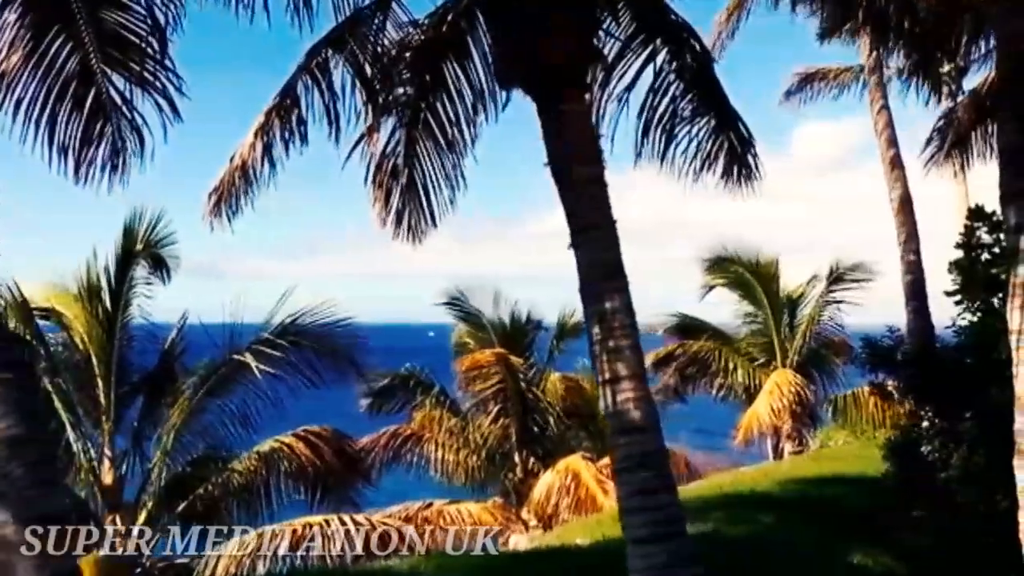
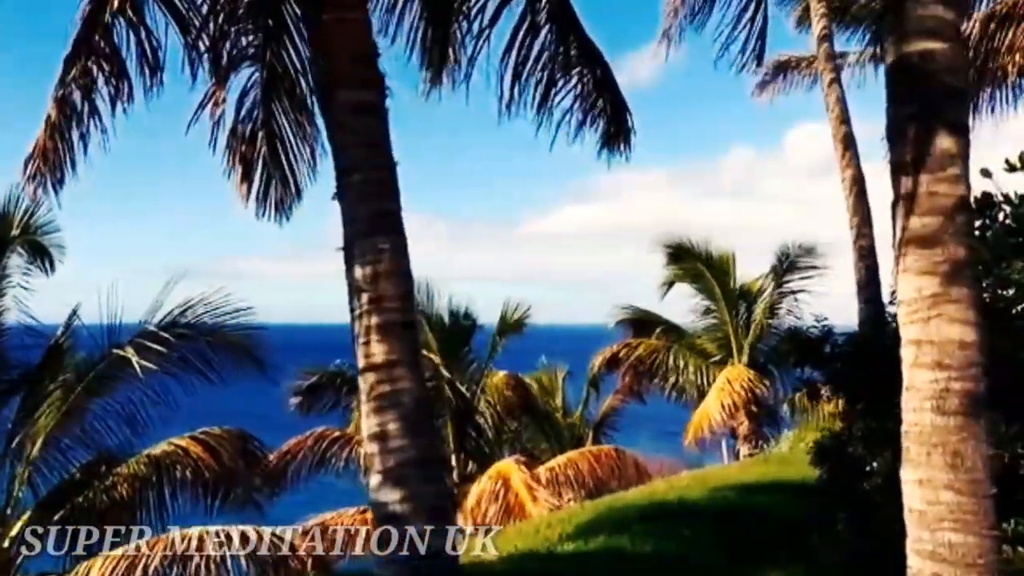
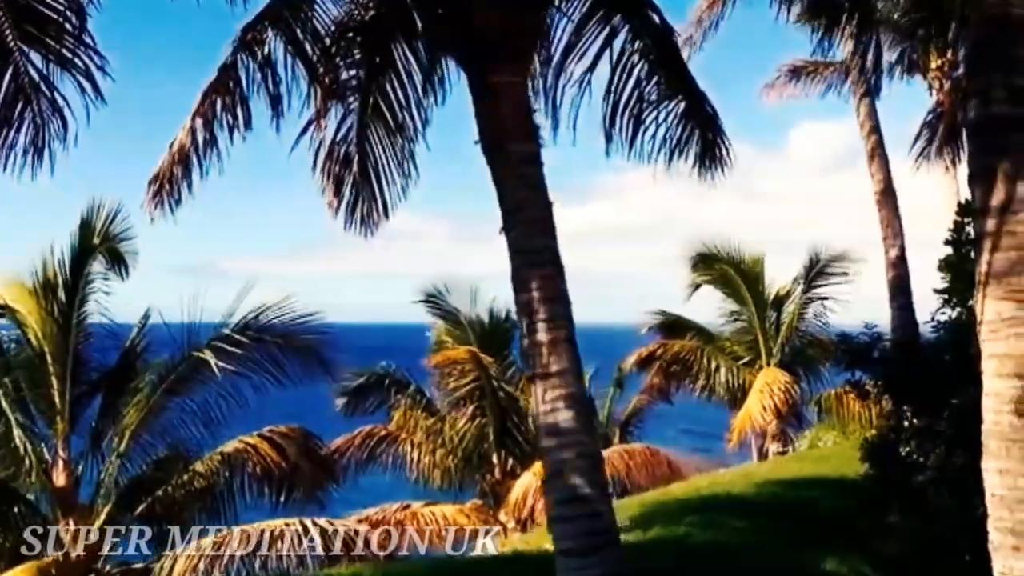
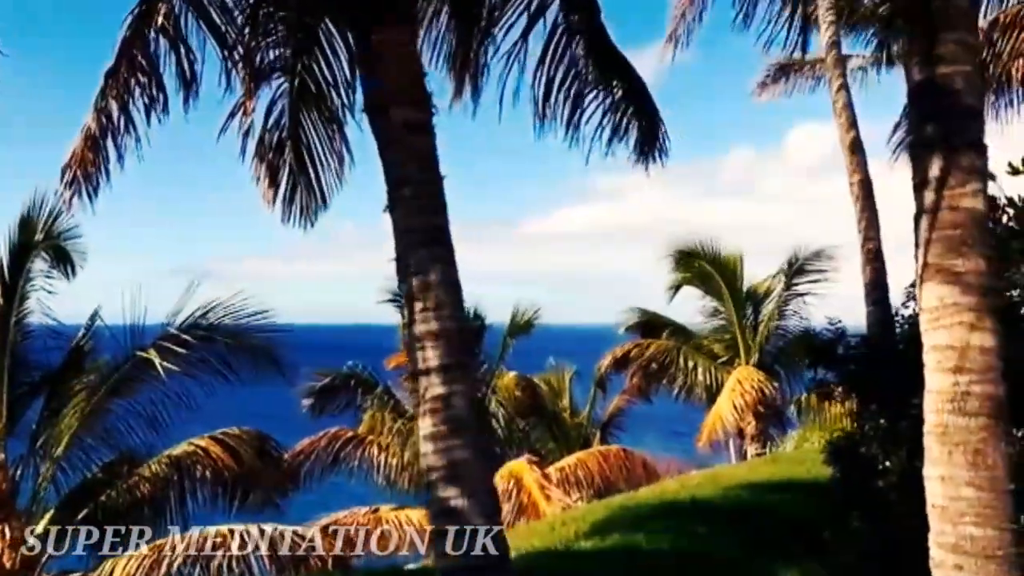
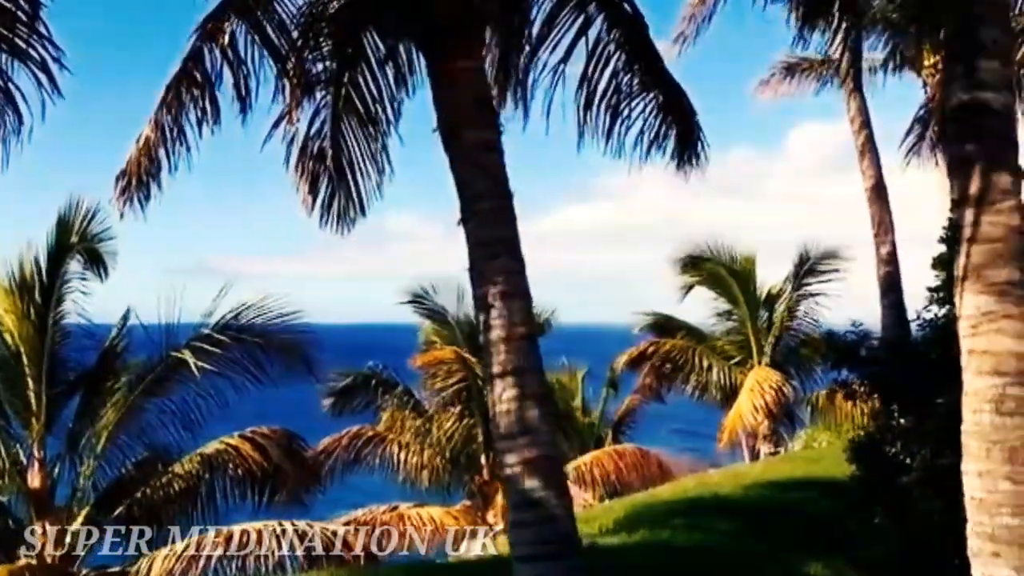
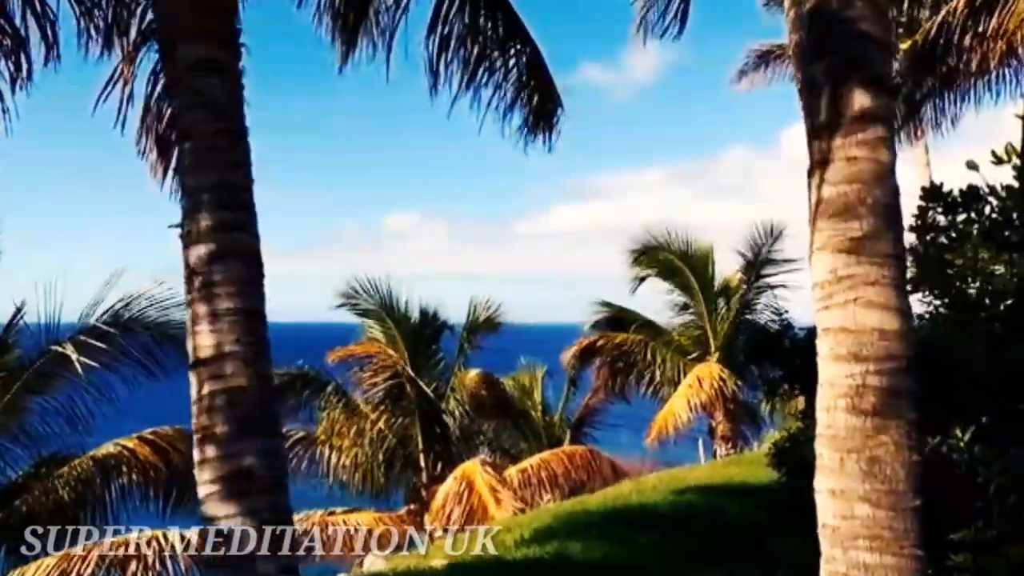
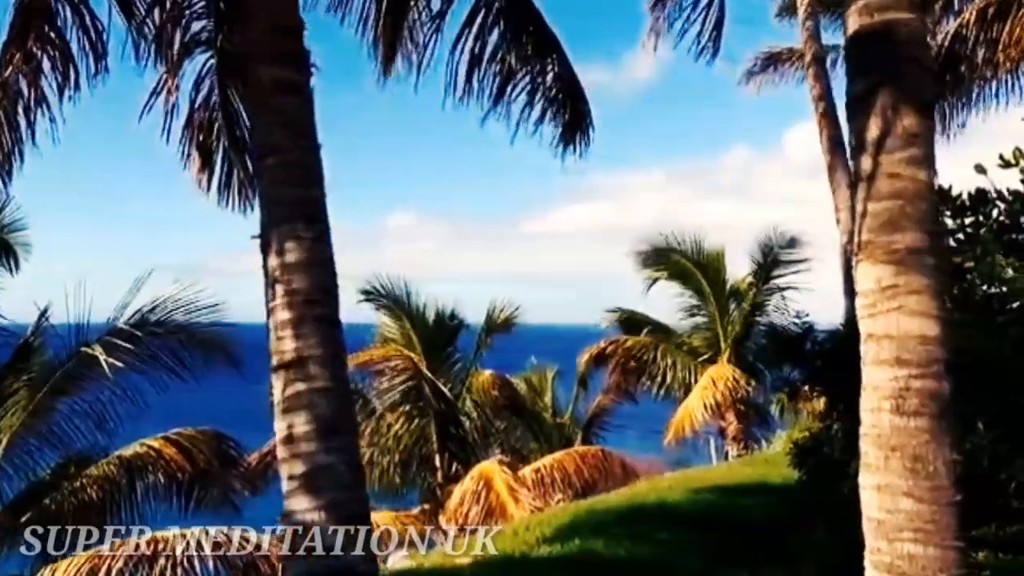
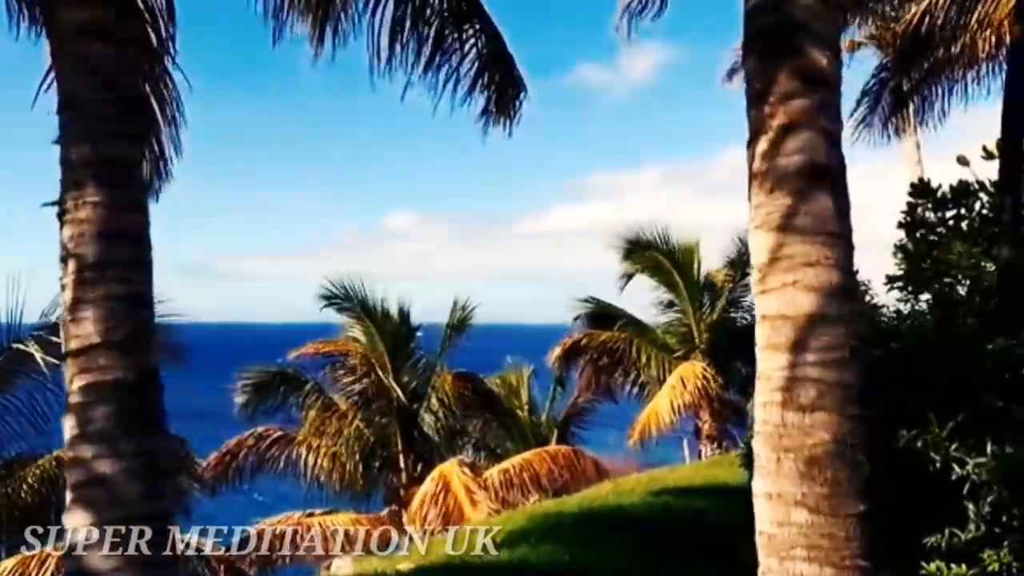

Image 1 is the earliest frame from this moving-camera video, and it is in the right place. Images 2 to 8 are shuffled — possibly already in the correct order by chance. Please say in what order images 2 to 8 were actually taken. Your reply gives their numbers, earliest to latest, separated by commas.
3, 5, 4, 2, 7, 6, 8
